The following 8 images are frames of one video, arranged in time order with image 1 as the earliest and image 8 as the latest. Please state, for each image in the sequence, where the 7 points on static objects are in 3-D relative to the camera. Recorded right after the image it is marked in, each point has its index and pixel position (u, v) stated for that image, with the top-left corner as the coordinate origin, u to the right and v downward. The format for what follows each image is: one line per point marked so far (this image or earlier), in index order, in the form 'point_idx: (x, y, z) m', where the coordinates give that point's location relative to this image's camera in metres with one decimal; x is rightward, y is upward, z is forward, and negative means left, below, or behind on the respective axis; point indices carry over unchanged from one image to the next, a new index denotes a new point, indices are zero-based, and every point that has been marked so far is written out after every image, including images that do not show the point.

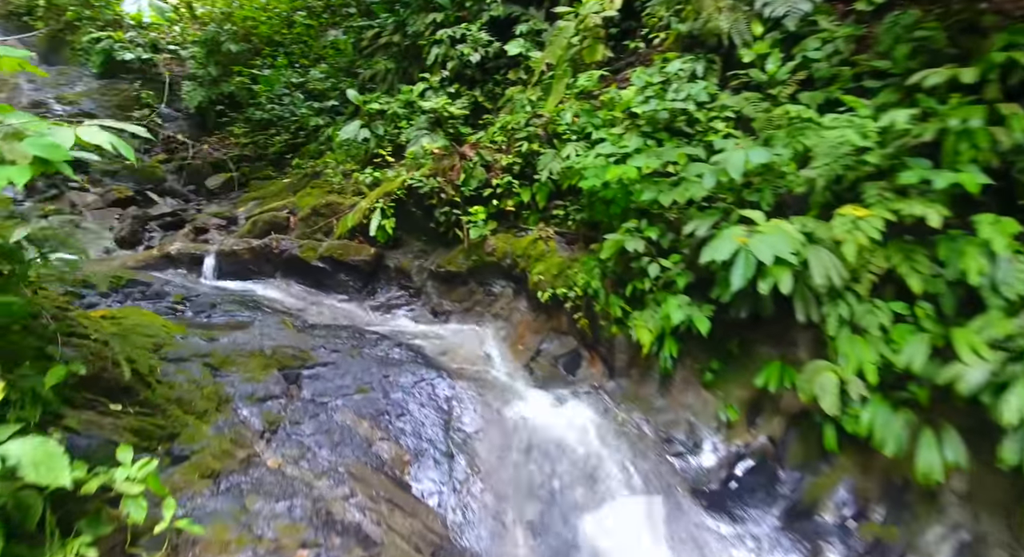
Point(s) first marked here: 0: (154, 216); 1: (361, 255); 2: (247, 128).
0: (-3.1, +0.5, +4.6) m
1: (-1.0, +0.2, +3.7) m
2: (-3.2, +1.9, +6.7) m
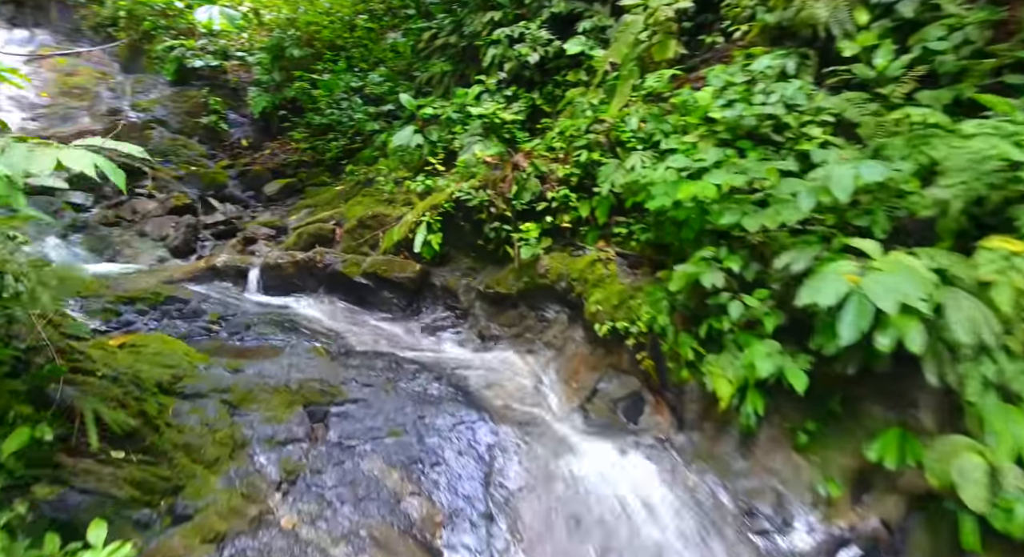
0: (-2.6, +0.5, +4.6) m
1: (-0.7, 0.0, +3.5) m
2: (-2.5, +1.8, +6.7) m
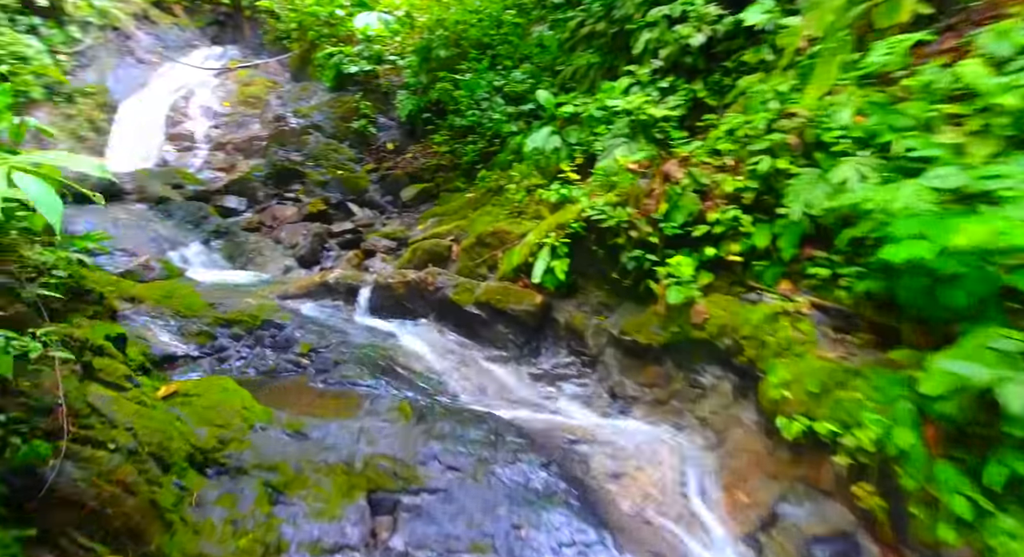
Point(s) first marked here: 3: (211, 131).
0: (-1.5, +0.4, +4.5) m
1: (+0.1, -0.1, +2.9) m
2: (-0.8, +1.7, +6.4) m
3: (-4.5, +2.2, +8.0) m
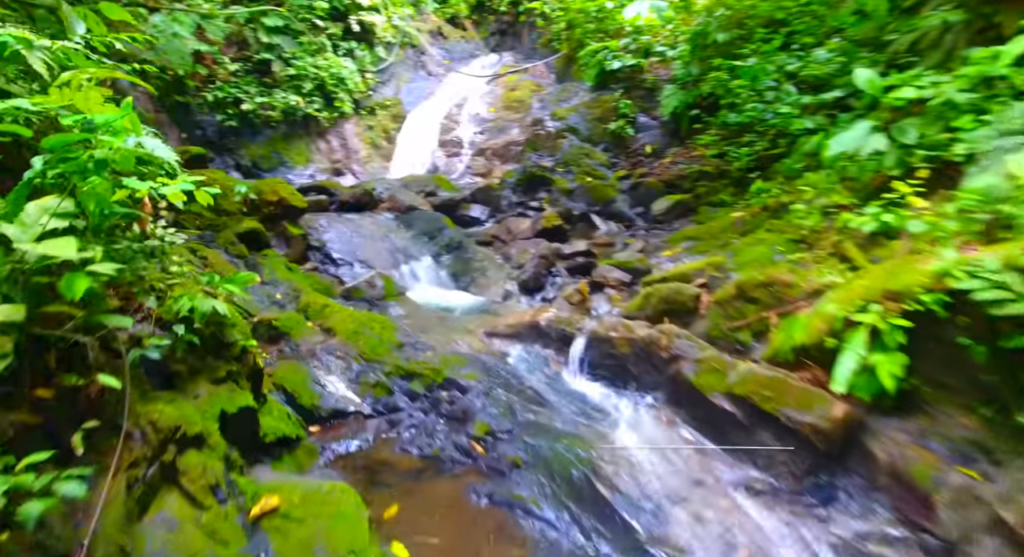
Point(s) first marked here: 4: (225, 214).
0: (+0.4, +0.2, +3.9) m
1: (+1.0, -0.4, +1.8) m
2: (+2.0, +1.4, +5.3) m
3: (-0.6, +2.2, +8.3) m
4: (-2.0, +0.4, +3.7) m
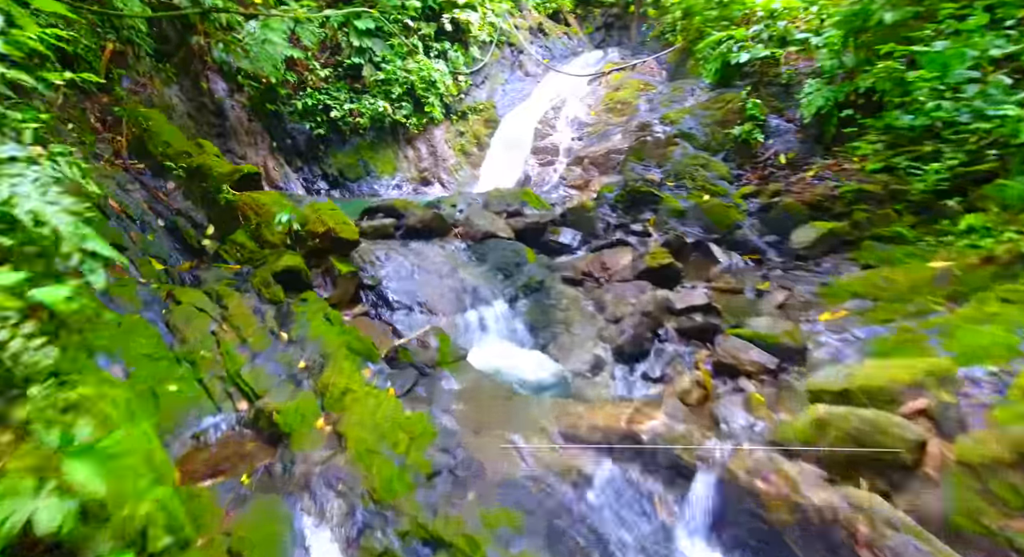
0: (+0.9, -0.2, +2.9) m
1: (+1.1, -0.8, +0.8) m
2: (+2.8, +1.0, +4.0) m
3: (+0.8, +1.8, +7.5) m
4: (-1.4, +0.2, +3.2) m
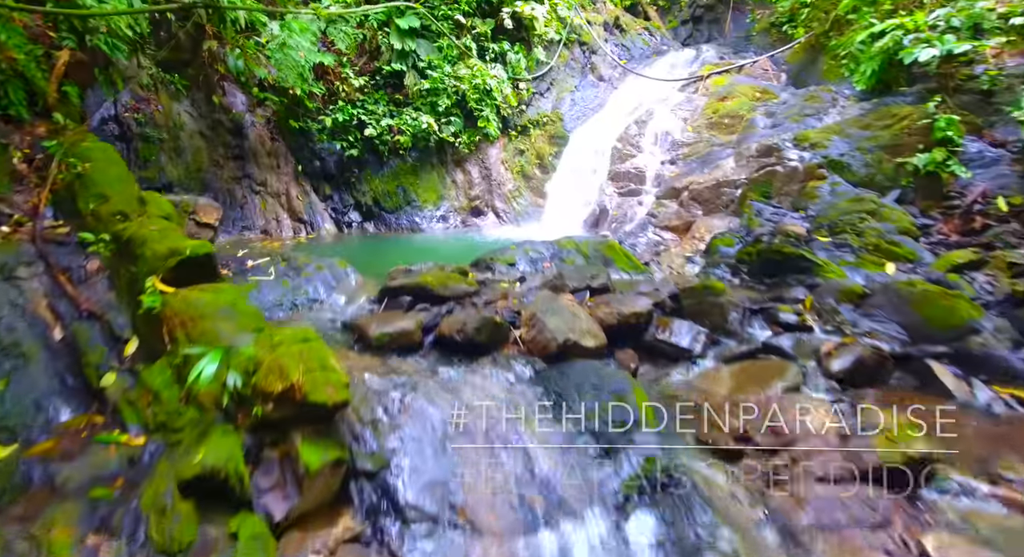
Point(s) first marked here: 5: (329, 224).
0: (+1.2, -0.8, +1.3) m
1: (+1.2, -1.5, -0.8) m
2: (+3.2, +0.3, +2.2) m
3: (+1.6, +1.2, +5.9) m
4: (-1.1, -0.4, +1.8) m
5: (-2.2, +0.6, +6.6) m
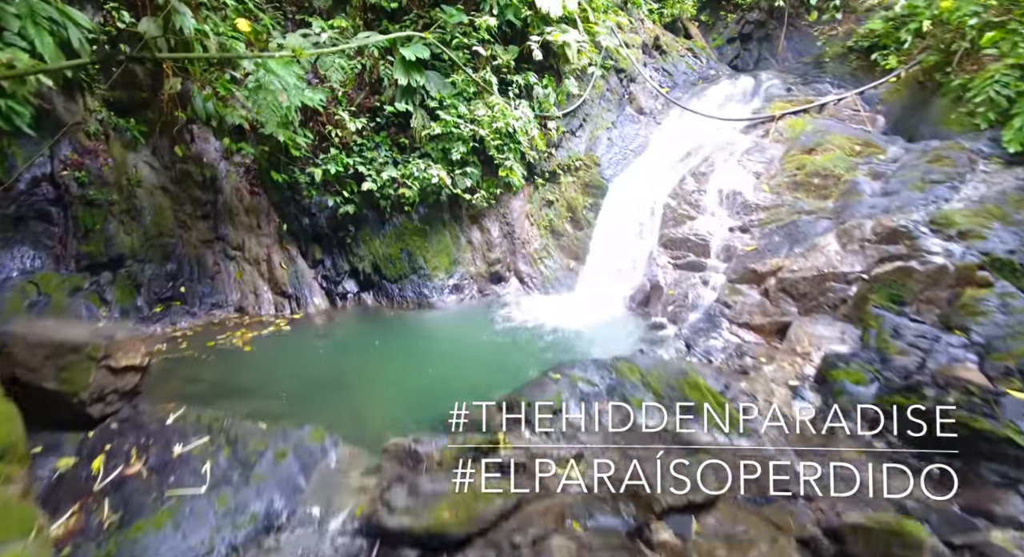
0: (+1.4, -1.6, +0.1) m
1: (+1.4, -2.3, -2.0) m
2: (+3.4, -0.6, +1.0) m
3: (+1.9, +0.3, +4.7) m
4: (-0.9, -1.2, +0.7) m
5: (-2.0, -0.2, +5.5) m
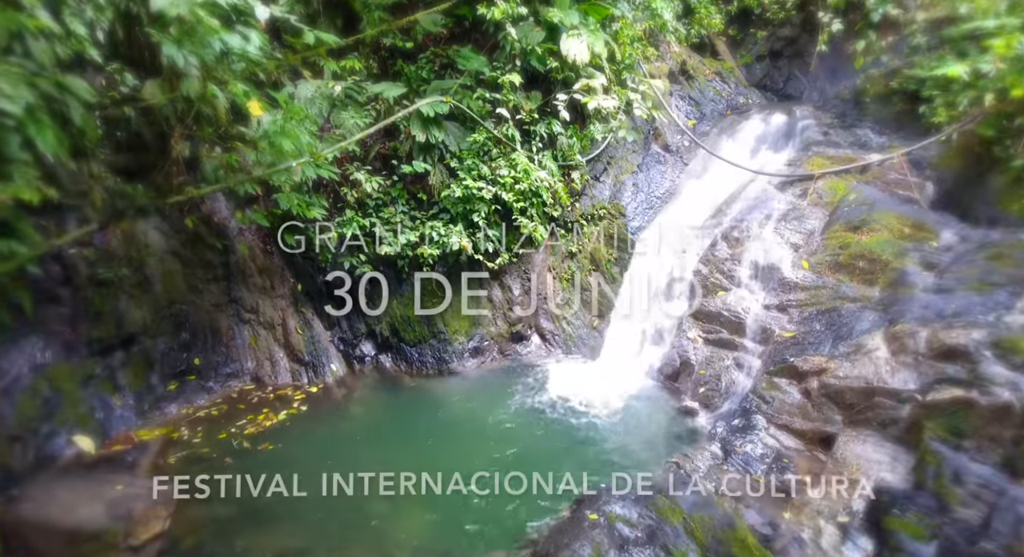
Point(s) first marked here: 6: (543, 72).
0: (+1.6, -2.6, +0.1) m
1: (+1.5, -3.3, -2.1) m
2: (+3.6, -1.4, +0.8) m
3: (+2.1, -0.3, +4.5) m
4: (-0.7, -2.1, +0.6) m
5: (-1.7, -0.8, +5.4) m
6: (+0.3, +2.0, +5.4) m
